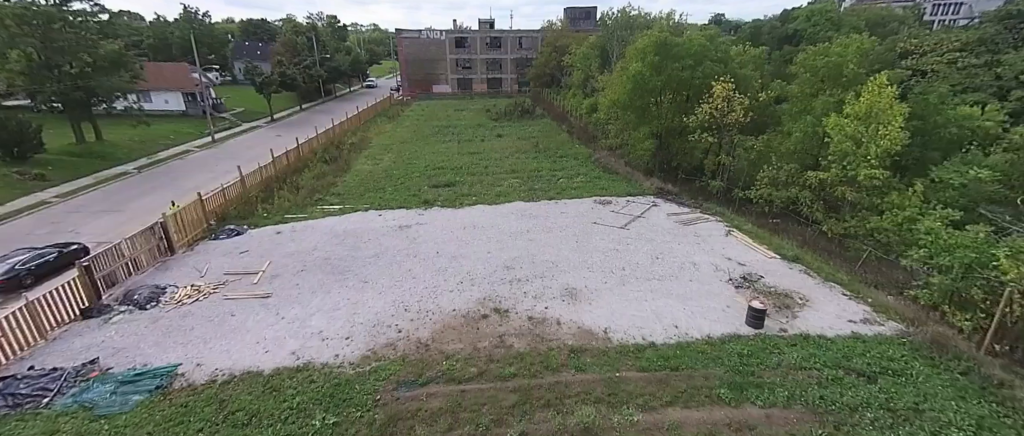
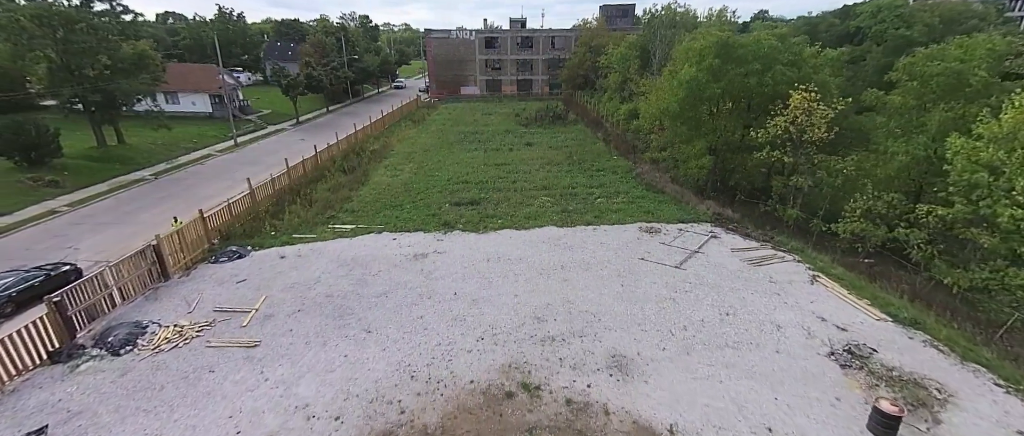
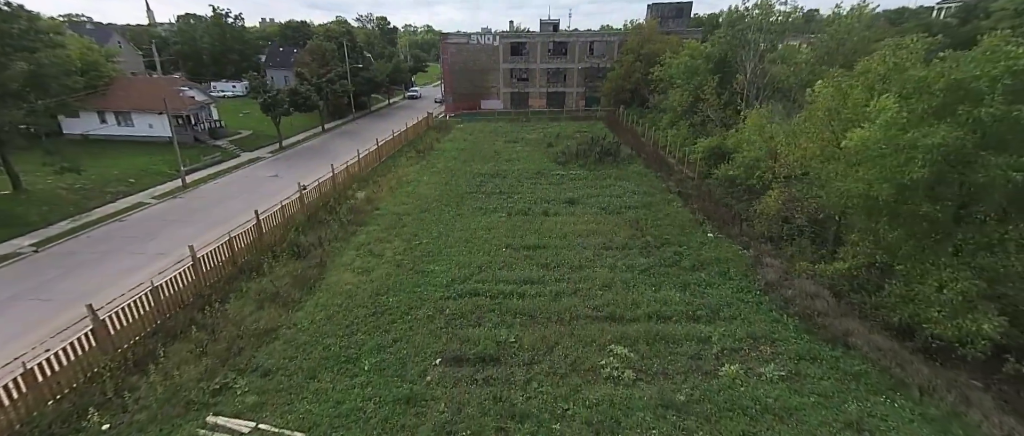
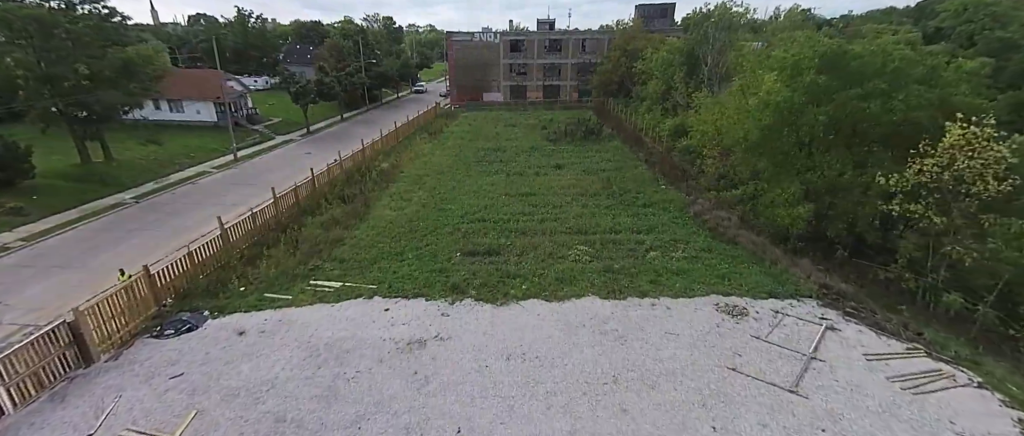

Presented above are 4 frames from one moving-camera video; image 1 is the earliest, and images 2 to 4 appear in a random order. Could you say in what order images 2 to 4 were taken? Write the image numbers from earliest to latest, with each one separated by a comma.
2, 4, 3
